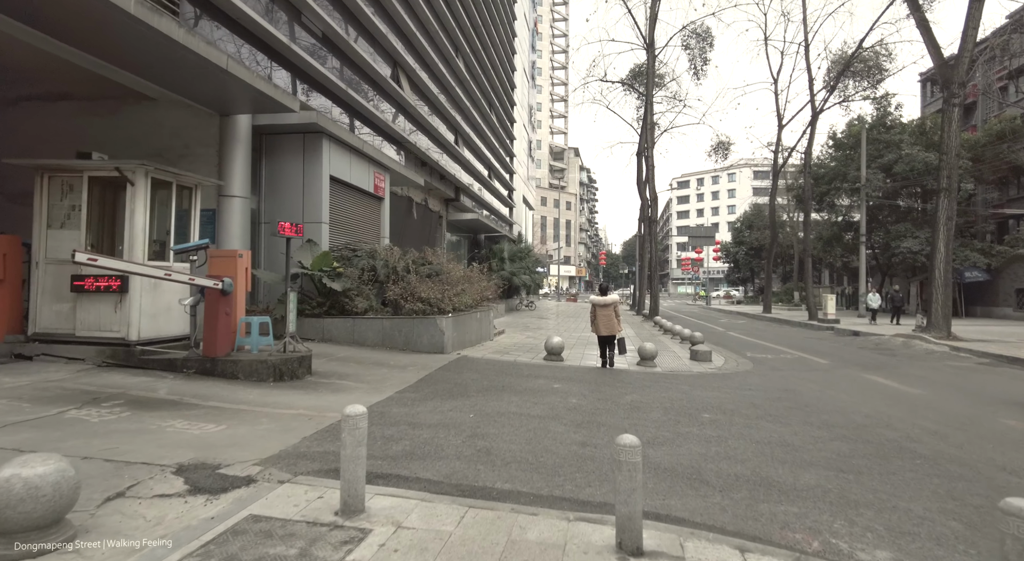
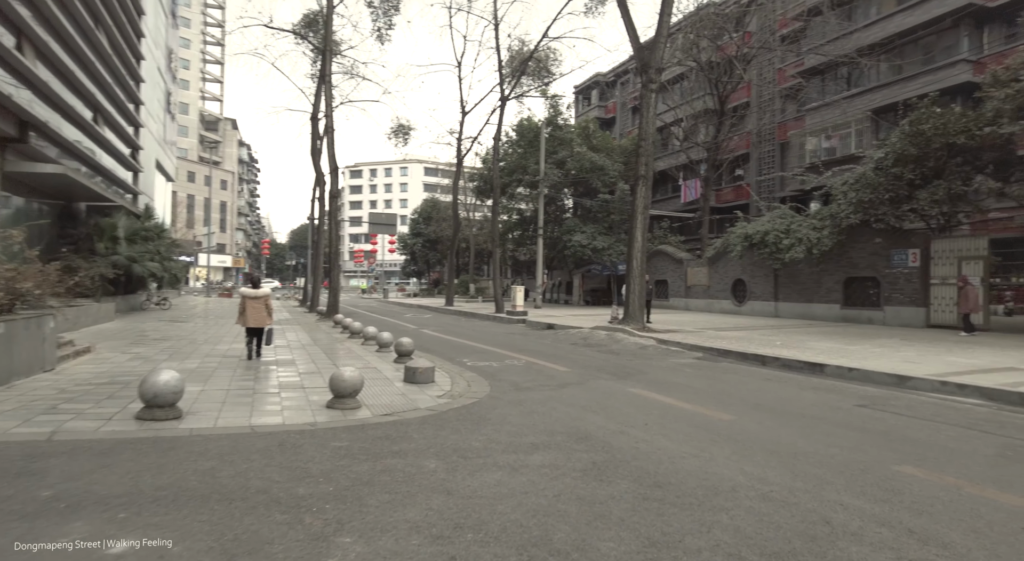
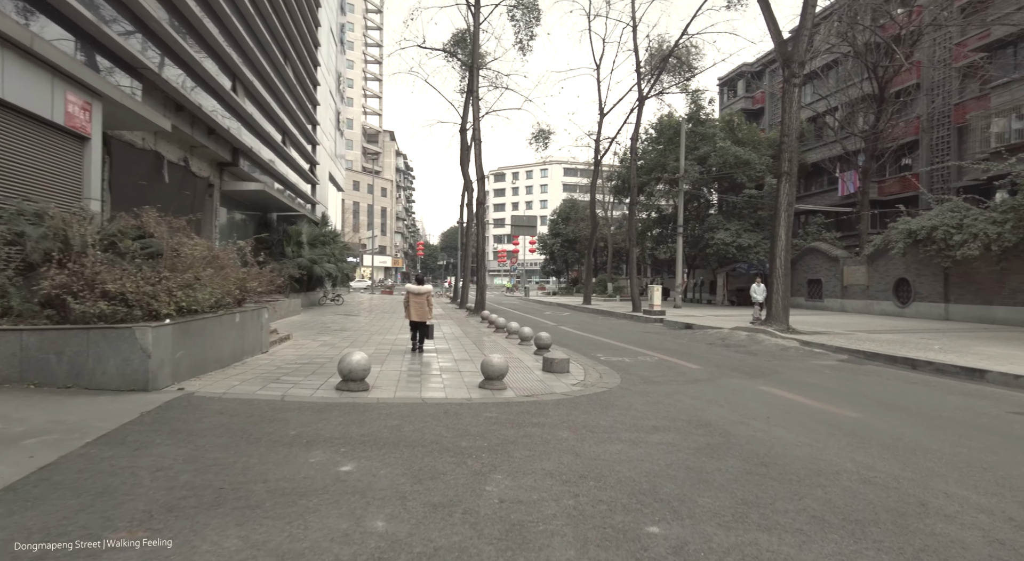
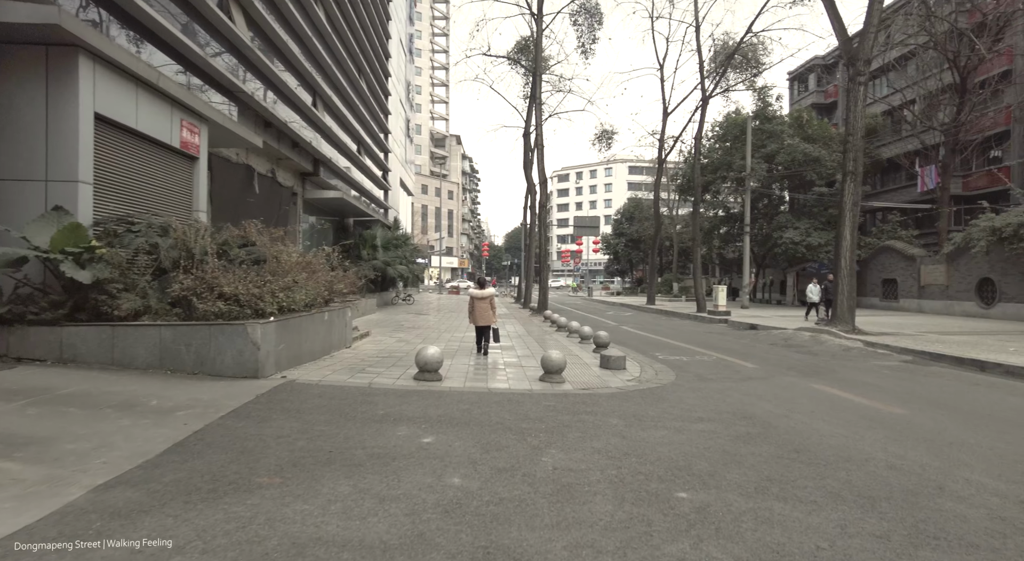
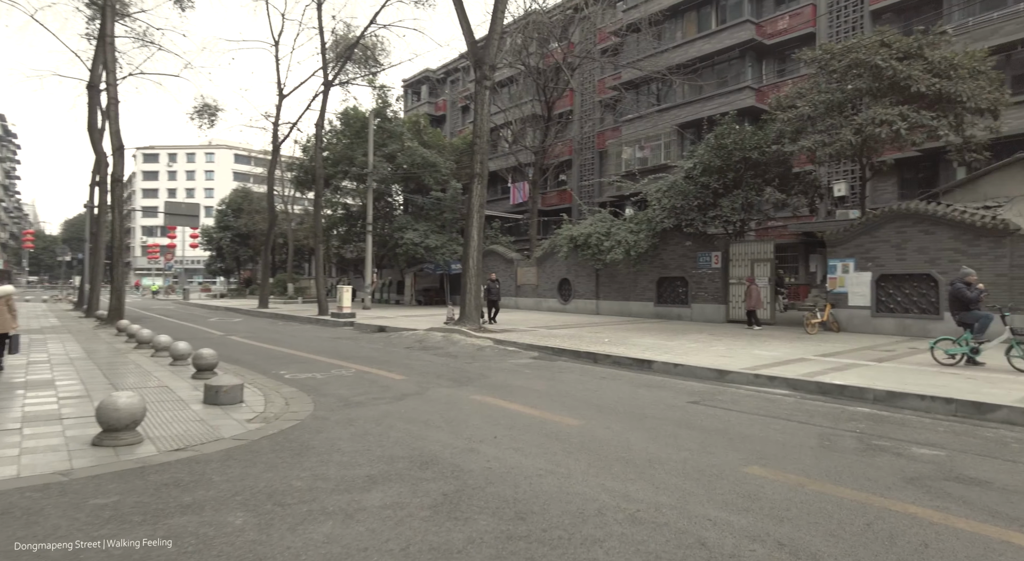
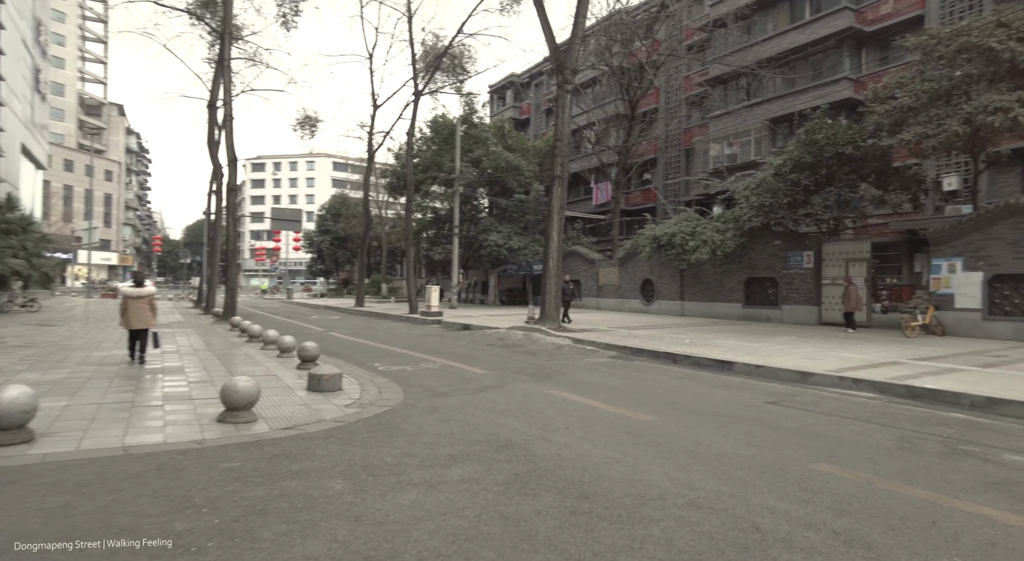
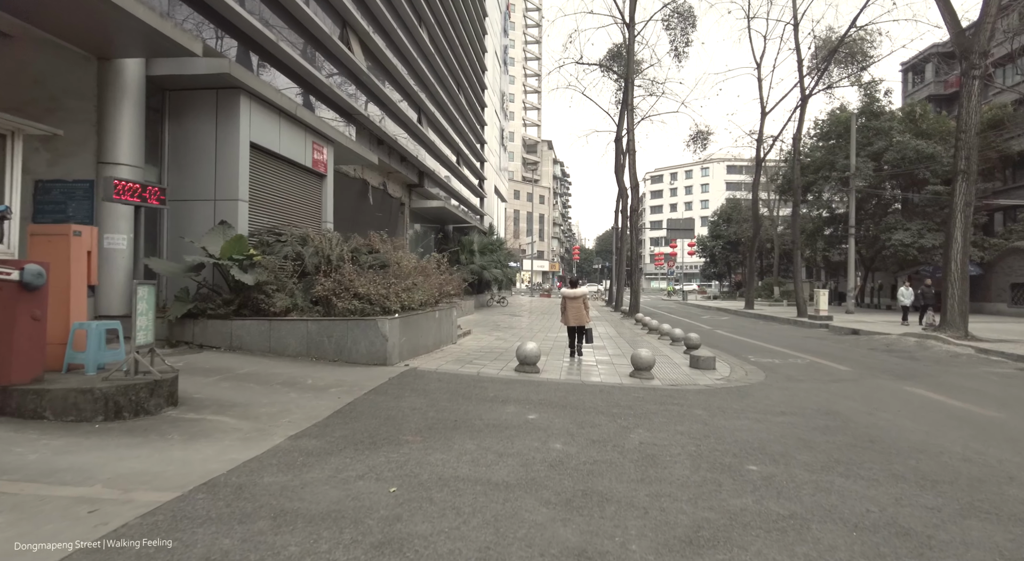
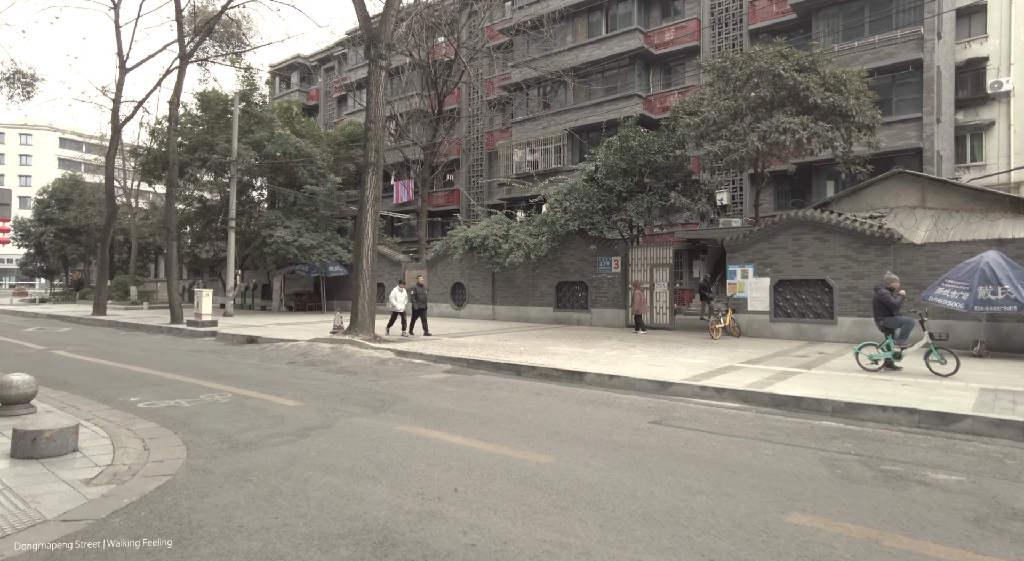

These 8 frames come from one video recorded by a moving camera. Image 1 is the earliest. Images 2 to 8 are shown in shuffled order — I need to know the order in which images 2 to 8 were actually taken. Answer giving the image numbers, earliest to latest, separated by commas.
7, 4, 3, 2, 6, 5, 8
